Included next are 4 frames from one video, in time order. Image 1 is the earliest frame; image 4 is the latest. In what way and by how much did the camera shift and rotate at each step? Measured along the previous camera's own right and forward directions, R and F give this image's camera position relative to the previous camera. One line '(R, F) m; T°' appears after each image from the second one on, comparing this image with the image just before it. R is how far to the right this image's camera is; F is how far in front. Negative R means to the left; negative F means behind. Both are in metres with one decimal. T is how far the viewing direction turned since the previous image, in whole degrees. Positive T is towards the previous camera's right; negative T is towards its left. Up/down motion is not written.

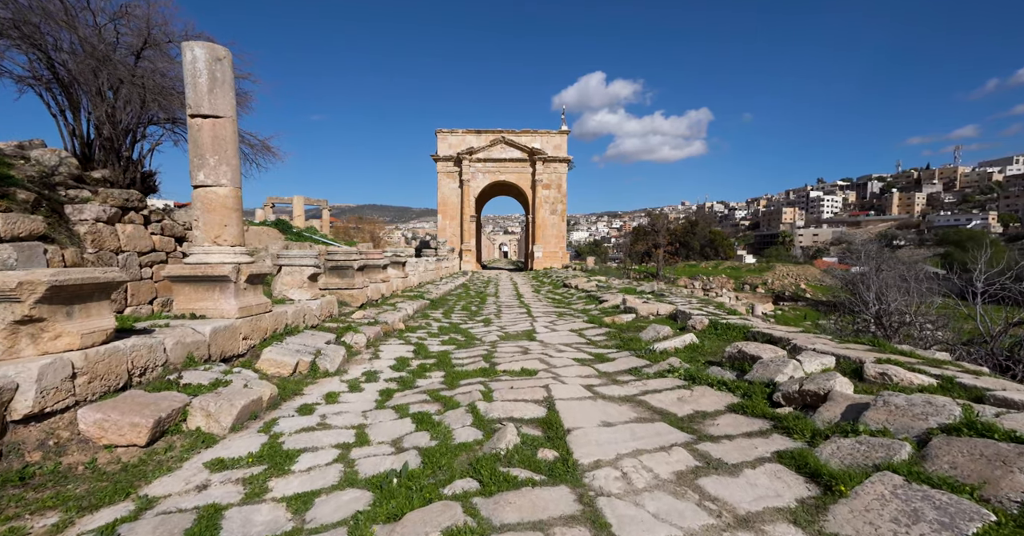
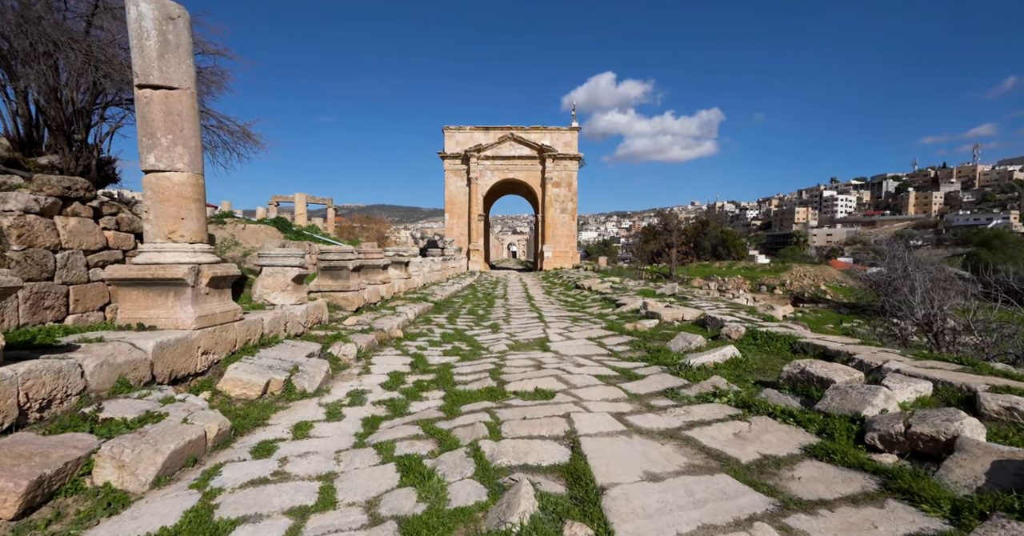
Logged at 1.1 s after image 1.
(0.0, +0.6) m; -1°
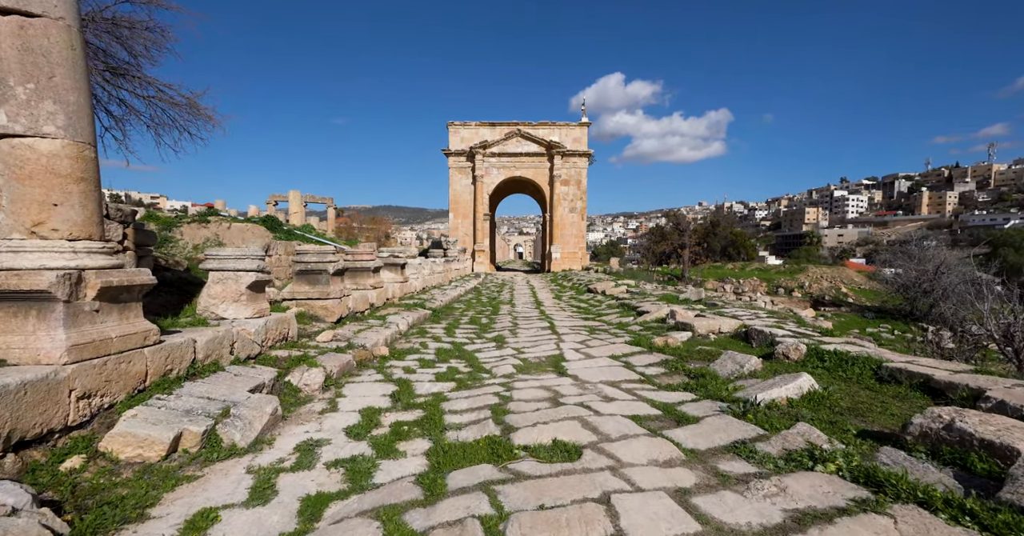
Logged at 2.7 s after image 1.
(0.0, +1.0) m; -1°
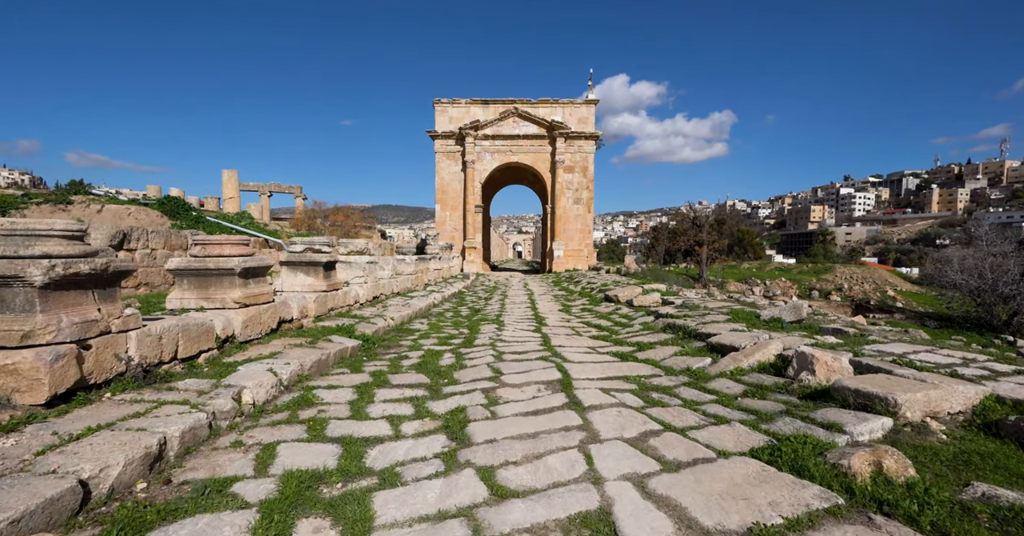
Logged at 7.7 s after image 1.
(+0.2, +3.3) m; 0°
